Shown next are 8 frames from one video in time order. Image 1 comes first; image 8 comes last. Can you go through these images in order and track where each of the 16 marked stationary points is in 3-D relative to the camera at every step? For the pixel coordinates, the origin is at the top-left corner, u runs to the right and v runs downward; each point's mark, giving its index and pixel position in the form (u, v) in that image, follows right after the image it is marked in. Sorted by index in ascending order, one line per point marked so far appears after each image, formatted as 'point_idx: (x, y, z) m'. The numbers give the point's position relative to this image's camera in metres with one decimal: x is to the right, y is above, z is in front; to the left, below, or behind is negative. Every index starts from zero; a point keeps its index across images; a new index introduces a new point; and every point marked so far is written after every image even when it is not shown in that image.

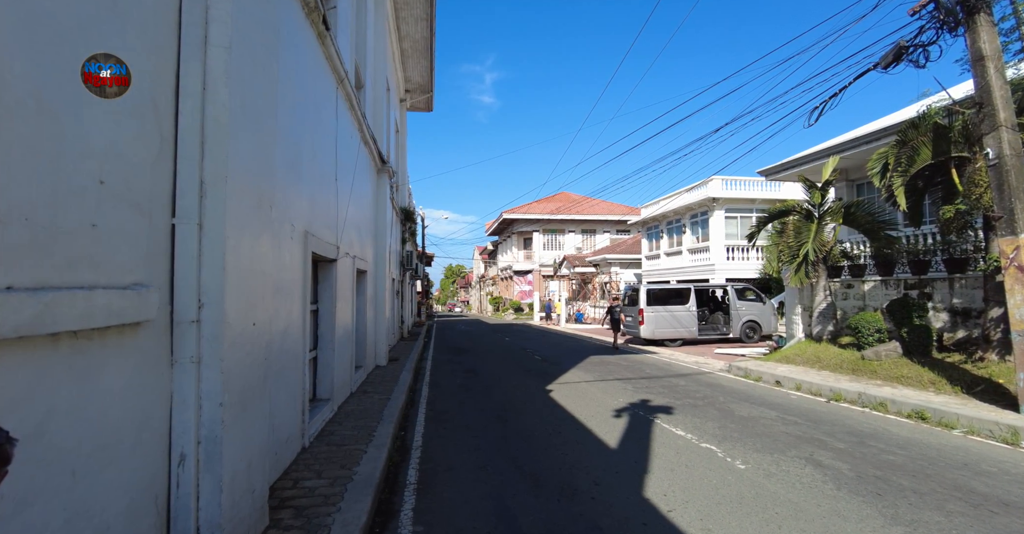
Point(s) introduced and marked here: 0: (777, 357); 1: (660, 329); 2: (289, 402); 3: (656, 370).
0: (+6.3, -2.1, +12.1) m
1: (+5.4, -2.2, +18.4) m
2: (-2.3, -1.4, +5.4) m
3: (+3.4, -2.5, +12.2) m
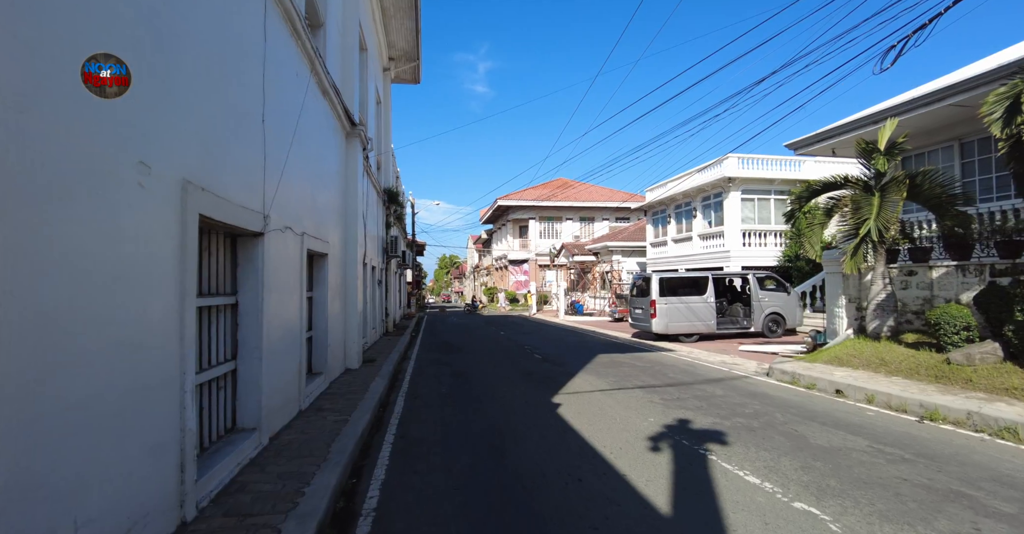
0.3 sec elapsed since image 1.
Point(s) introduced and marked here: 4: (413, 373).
0: (+6.2, -1.8, +10.1) m
1: (+5.2, -1.8, +16.4) m
2: (-2.3, -1.2, +3.3) m
3: (+3.4, -2.2, +10.2) m
4: (-2.1, -2.3, +11.0) m
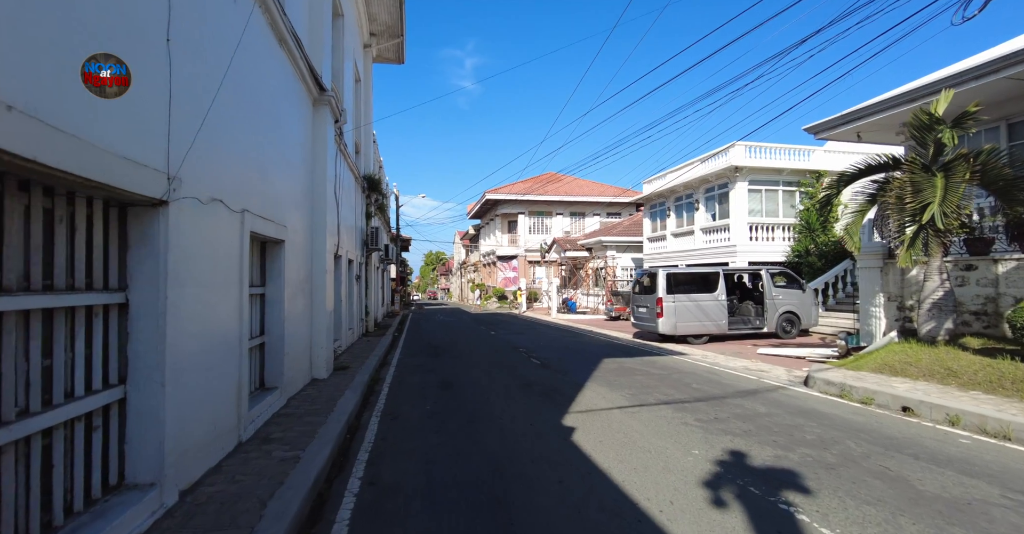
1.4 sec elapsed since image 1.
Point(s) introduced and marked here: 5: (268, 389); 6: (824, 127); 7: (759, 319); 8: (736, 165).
0: (+6.1, -1.7, +8.7) m
1: (+5.0, -1.6, +15.0) m
2: (-2.2, -1.1, +1.7) m
3: (+3.3, -2.0, +8.8) m
4: (-2.2, -2.2, +9.4) m
5: (-3.3, -1.7, +7.0) m
6: (+8.5, +3.8, +14.0) m
7: (+7.5, -1.6, +15.6) m
8: (+8.5, +3.8, +19.4) m
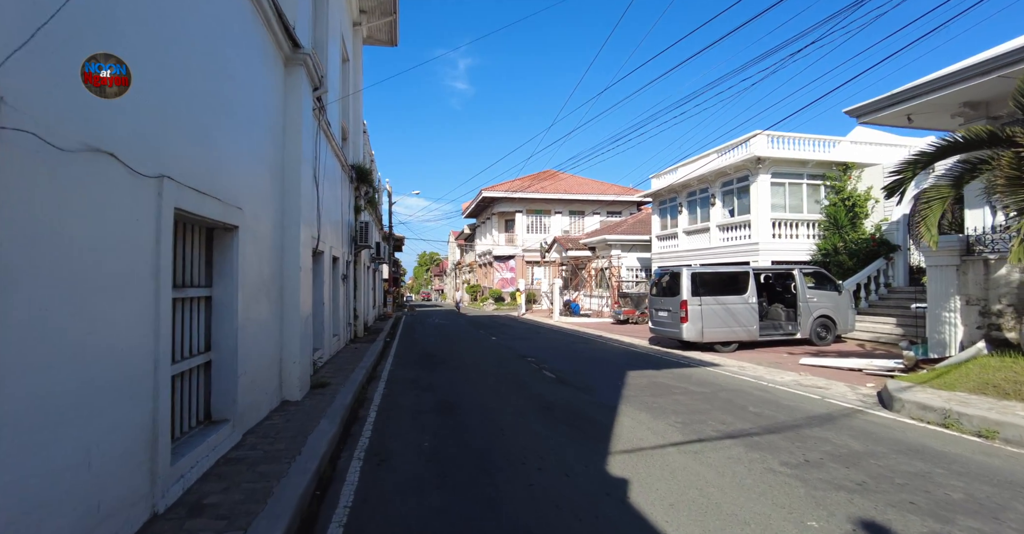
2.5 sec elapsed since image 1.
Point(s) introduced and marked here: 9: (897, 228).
0: (+6.4, -1.6, +7.2) m
1: (+5.2, -1.6, +13.4) m
2: (-1.9, -1.0, 0.0) m
3: (+3.5, -2.0, +7.2) m
4: (-2.0, -2.1, +7.7) m
5: (-3.1, -1.6, +5.3) m
6: (+8.7, +3.8, +12.5) m
7: (+7.7, -1.6, +14.0) m
8: (+8.6, +3.9, +17.9) m
9: (+12.4, +1.3, +16.5) m
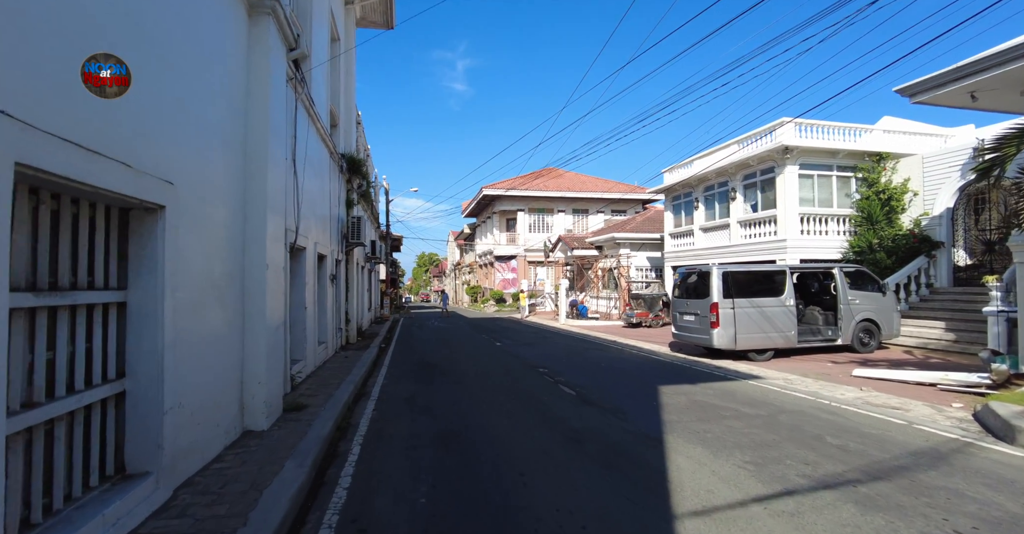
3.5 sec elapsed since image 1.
0: (+6.6, -1.6, +5.7) m
1: (+5.4, -1.6, +12.0) m
2: (-1.6, -1.0, -1.4) m
3: (+3.8, -1.9, +5.7) m
4: (-1.8, -2.1, +6.3) m
5: (-2.8, -1.6, +3.8) m
6: (+8.9, +3.9, +11.0) m
7: (+7.9, -1.5, +12.6) m
8: (+8.8, +3.9, +16.4) m
9: (+12.6, +1.3, +15.1) m
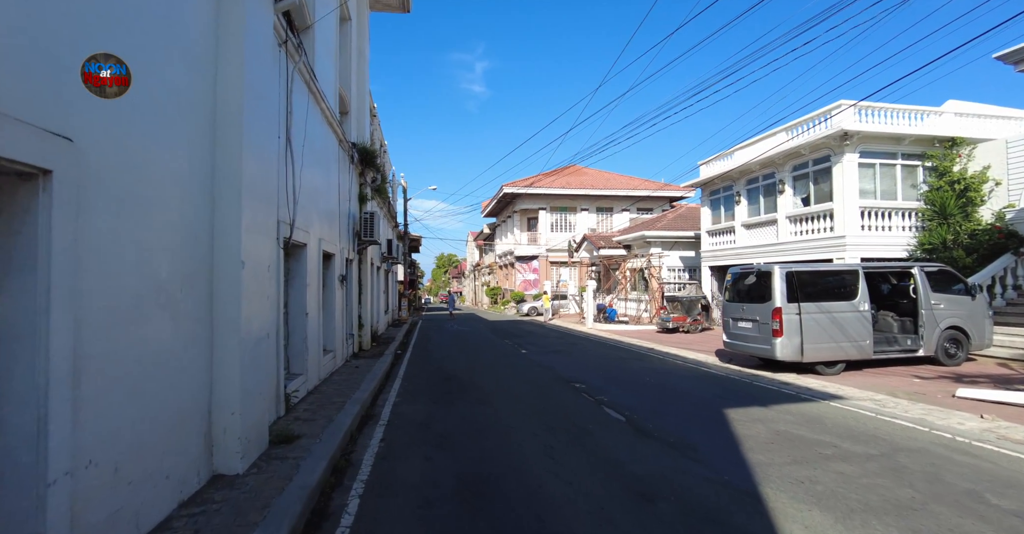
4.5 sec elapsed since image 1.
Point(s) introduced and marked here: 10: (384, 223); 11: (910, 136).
0: (+7.0, -1.5, +4.1) m
1: (+6.0, -1.5, +10.3) m
2: (-1.5, -0.9, -2.8) m
3: (+4.1, -1.9, +4.2) m
4: (-1.3, -2.1, +4.9) m
5: (-2.5, -1.5, +2.5) m
6: (+9.5, +3.9, +9.3) m
7: (+8.5, -1.5, +10.9) m
8: (+9.6, +3.9, +14.7) m
9: (+13.3, +1.3, +13.2) m
10: (-4.9, +1.7, +19.8) m
11: (+11.7, +3.9, +15.2) m
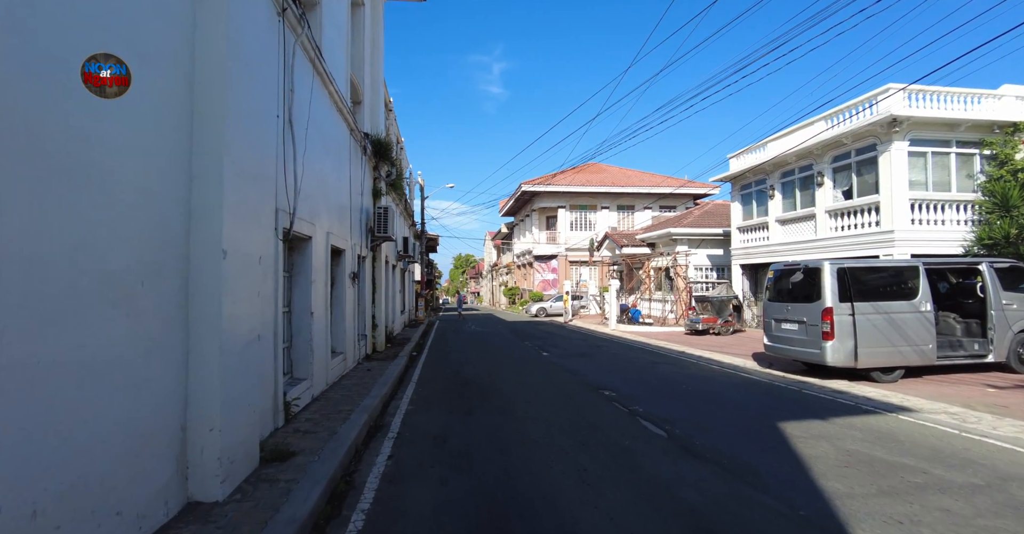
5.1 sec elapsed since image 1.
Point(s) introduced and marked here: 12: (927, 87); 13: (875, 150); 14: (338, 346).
0: (+7.2, -1.5, +3.0) m
1: (+6.4, -1.5, +9.3) m
2: (-1.5, -0.8, -3.6) m
3: (+4.3, -1.8, +3.2) m
4: (-1.1, -2.0, +4.1) m
5: (-2.4, -1.5, +1.8) m
6: (+9.9, +4.0, +8.1) m
7: (+8.9, -1.4, +9.7) m
8: (+10.1, +4.0, +13.6) m
9: (+13.8, +1.4, +11.9) m
10: (-4.2, +1.8, +19.1) m
11: (+12.3, +3.9, +13.9) m
12: (+11.2, +4.9, +13.8) m
13: (+10.3, +3.3, +14.5) m
14: (-3.4, -1.5, +9.9) m
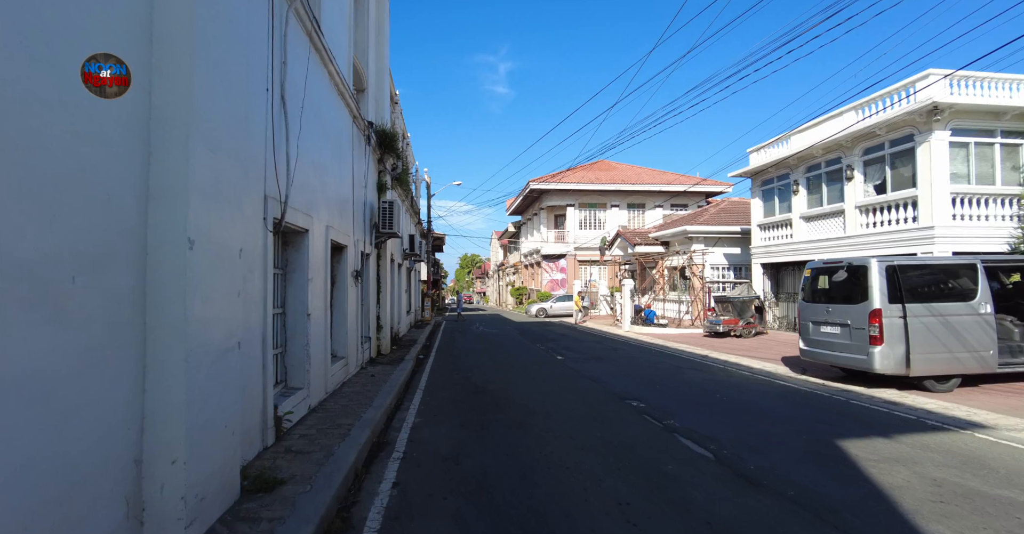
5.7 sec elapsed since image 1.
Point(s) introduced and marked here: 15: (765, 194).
0: (+7.4, -1.4, +2.1) m
1: (+6.7, -1.4, +8.4) m
2: (-1.4, -0.8, -4.4) m
3: (+4.6, -1.8, +2.3) m
4: (-0.9, -1.9, +3.3) m
5: (-2.2, -1.4, +1.0) m
6: (+10.1, +4.0, +7.2) m
7: (+9.2, -1.4, +8.8) m
8: (+10.5, +4.0, +12.6) m
9: (+14.1, +1.4, +11.0) m
10: (-3.8, +1.8, +18.4) m
11: (+12.6, +4.0, +13.0) m
12: (+11.5, +4.9, +12.8) m
13: (+10.6, +3.4, +13.6) m
14: (-3.1, -1.5, +9.2) m
15: (+9.5, +2.7, +19.4) m
